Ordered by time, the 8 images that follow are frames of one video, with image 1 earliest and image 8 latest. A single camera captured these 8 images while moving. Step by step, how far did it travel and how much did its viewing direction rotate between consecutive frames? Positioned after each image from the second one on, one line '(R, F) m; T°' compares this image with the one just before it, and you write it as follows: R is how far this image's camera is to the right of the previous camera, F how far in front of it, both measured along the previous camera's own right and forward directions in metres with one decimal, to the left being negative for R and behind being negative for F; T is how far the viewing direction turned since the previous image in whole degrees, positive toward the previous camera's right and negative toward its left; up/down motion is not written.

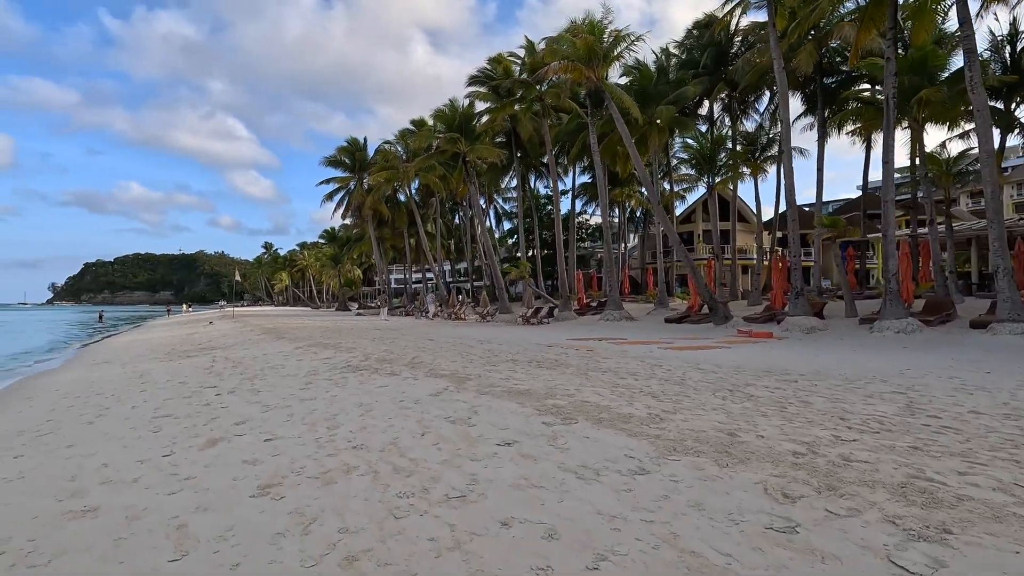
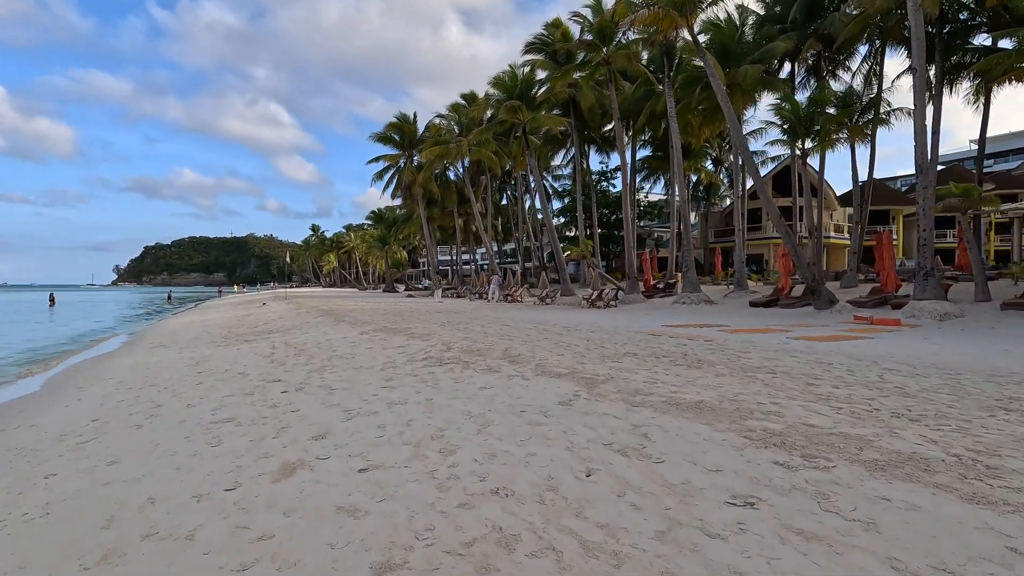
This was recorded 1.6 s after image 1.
(-1.1, +1.6) m; -4°
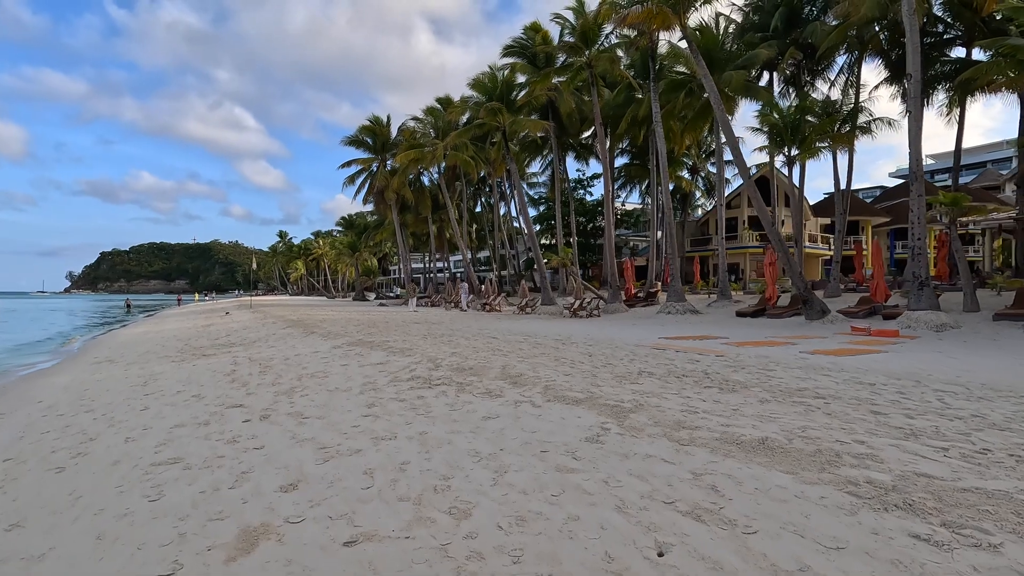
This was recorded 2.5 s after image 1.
(-0.4, +0.9) m; +3°
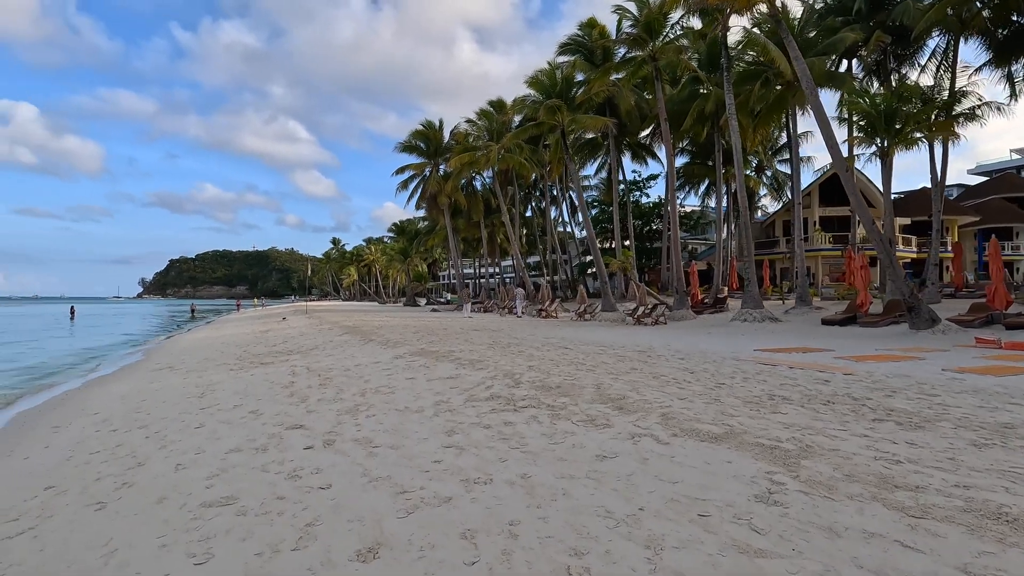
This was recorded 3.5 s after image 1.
(-0.6, +1.0) m; -5°
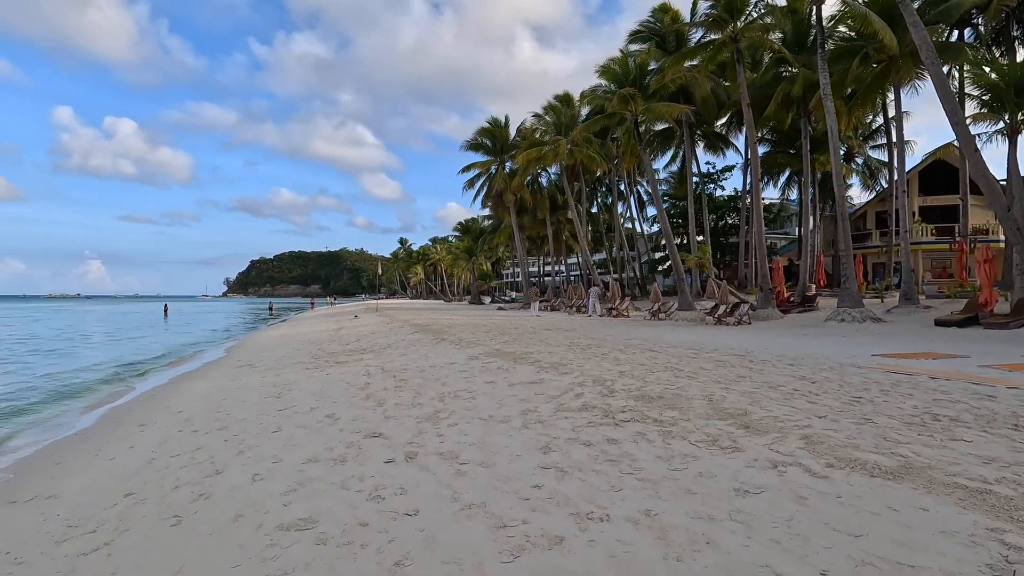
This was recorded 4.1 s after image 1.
(-0.3, +0.6) m; -7°
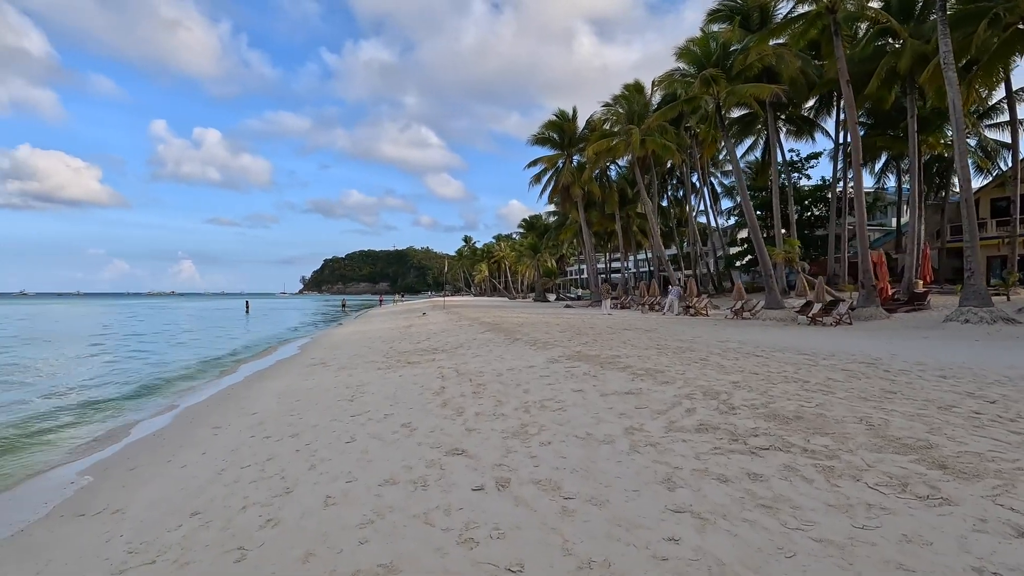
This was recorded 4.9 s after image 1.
(-0.3, +0.8) m; -7°
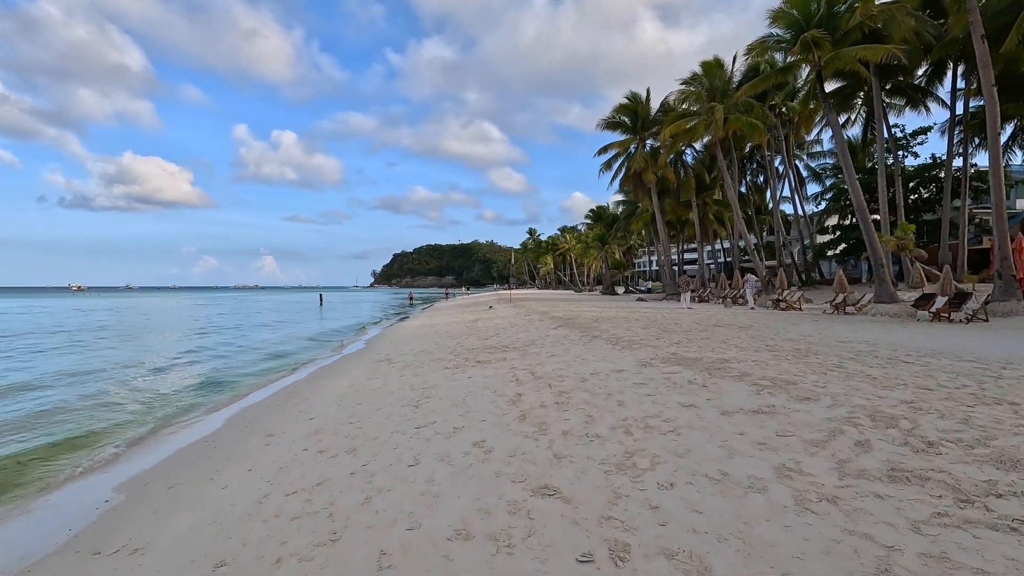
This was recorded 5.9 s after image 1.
(-0.3, +1.1) m; -7°
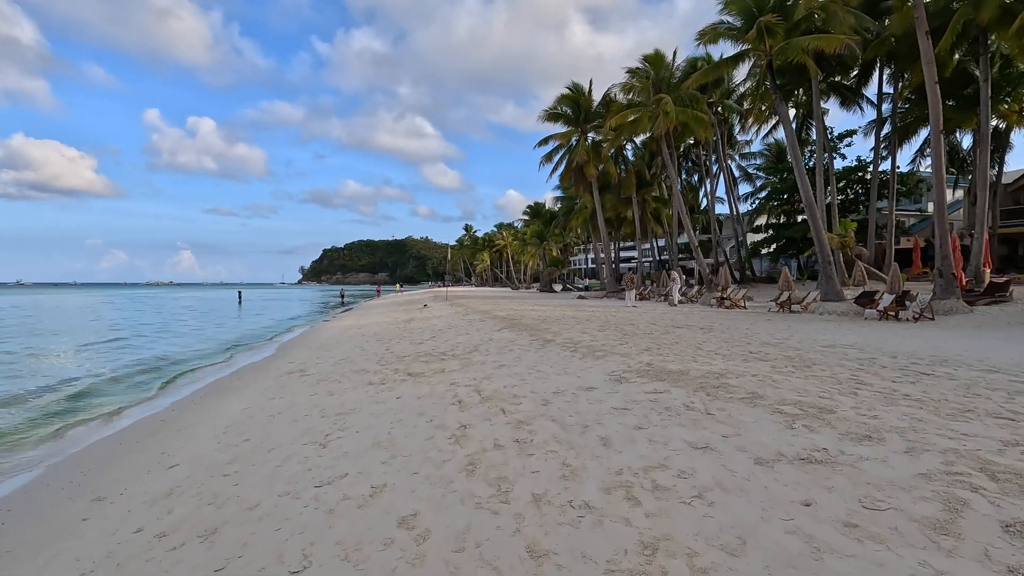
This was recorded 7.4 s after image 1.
(-0.1, +1.7) m; +7°
